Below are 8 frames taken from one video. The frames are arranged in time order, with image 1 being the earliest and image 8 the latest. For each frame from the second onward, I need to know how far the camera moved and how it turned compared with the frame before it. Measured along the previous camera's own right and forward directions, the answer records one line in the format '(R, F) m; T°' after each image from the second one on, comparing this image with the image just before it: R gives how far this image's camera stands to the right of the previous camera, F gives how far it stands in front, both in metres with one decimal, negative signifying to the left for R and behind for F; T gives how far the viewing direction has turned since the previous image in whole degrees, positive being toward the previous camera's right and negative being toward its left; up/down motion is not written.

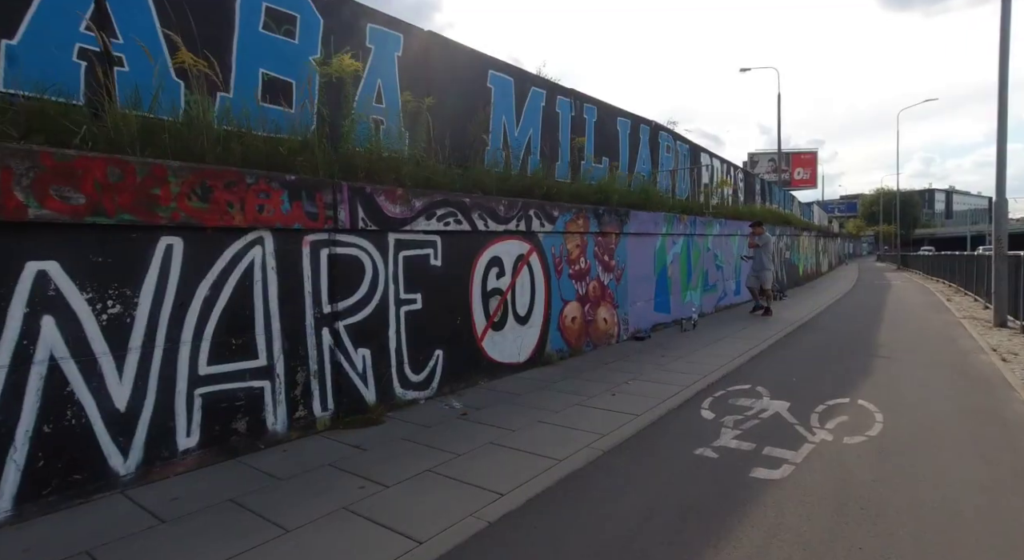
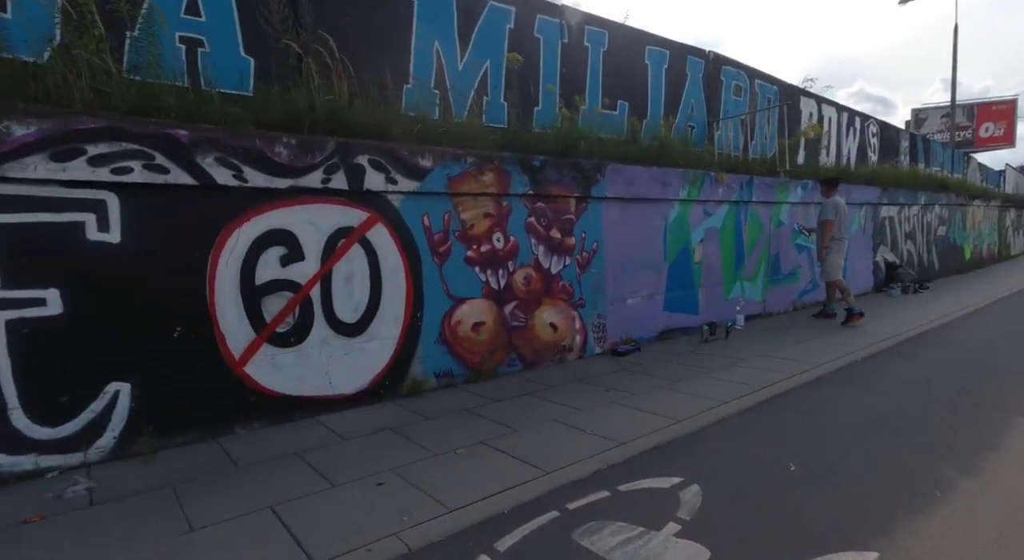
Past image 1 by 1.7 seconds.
(+2.5, +3.1) m; -14°
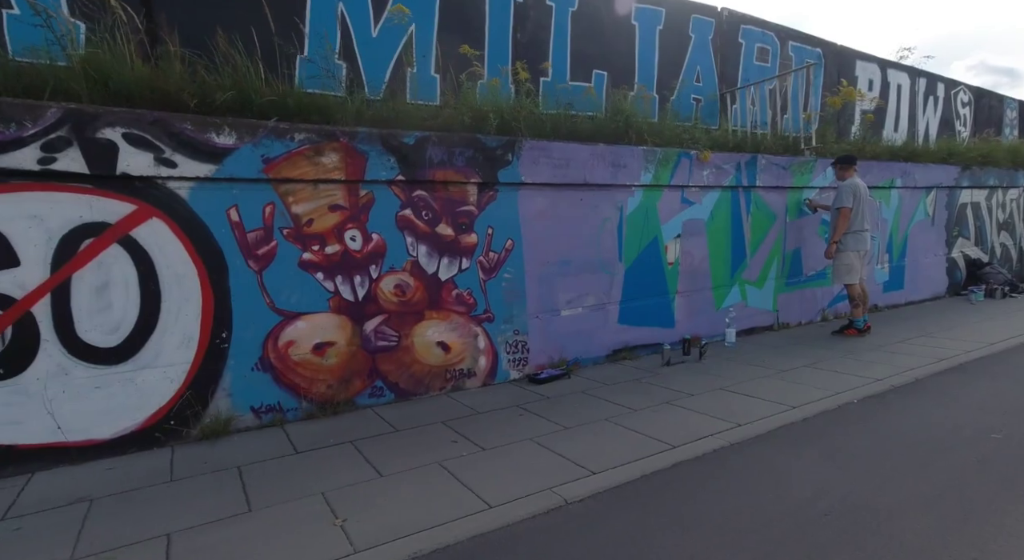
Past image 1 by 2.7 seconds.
(+1.7, +1.4) m; -8°
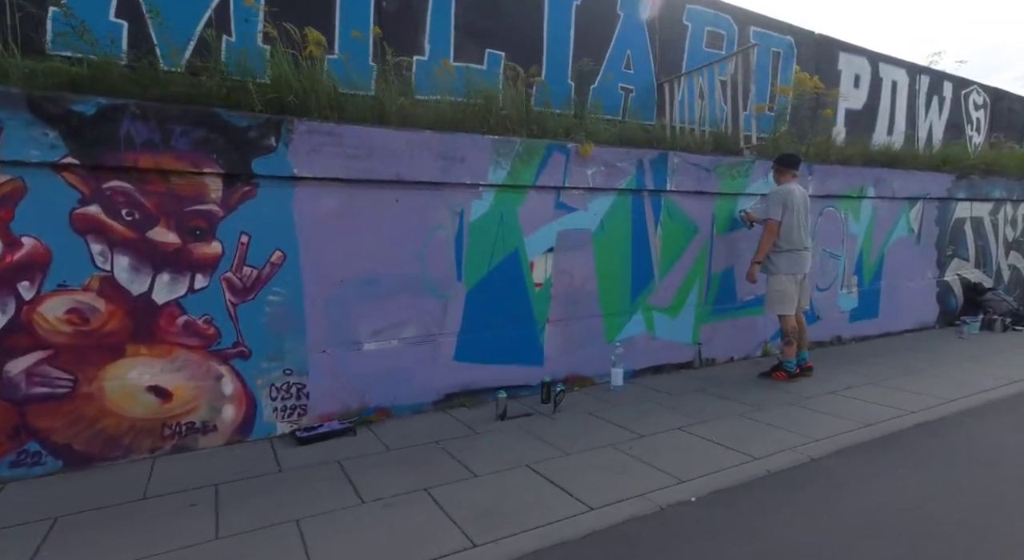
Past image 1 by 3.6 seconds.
(+1.8, +1.3) m; -2°
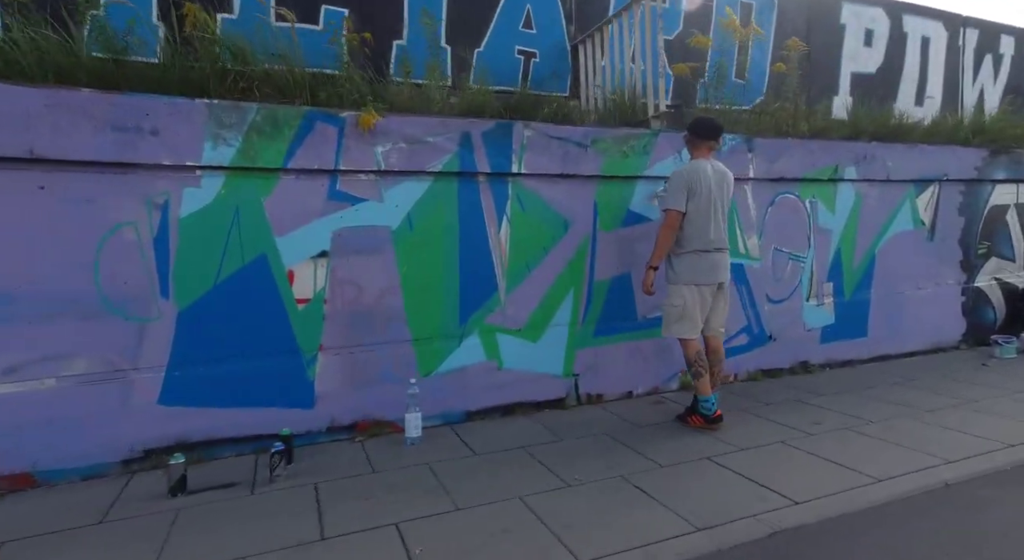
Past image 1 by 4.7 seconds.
(+2.2, +1.6) m; -6°
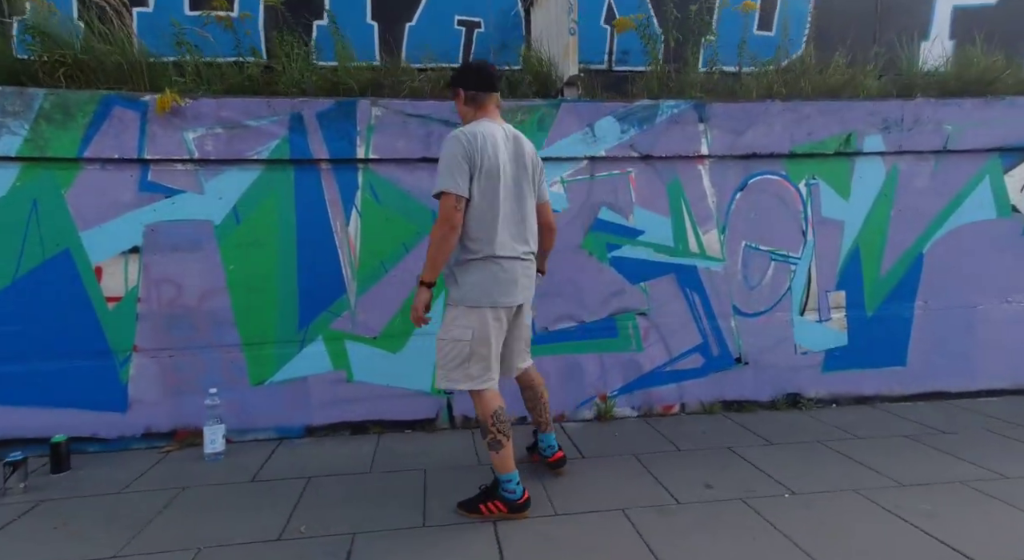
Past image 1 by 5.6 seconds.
(+2.1, +1.0) m; -15°
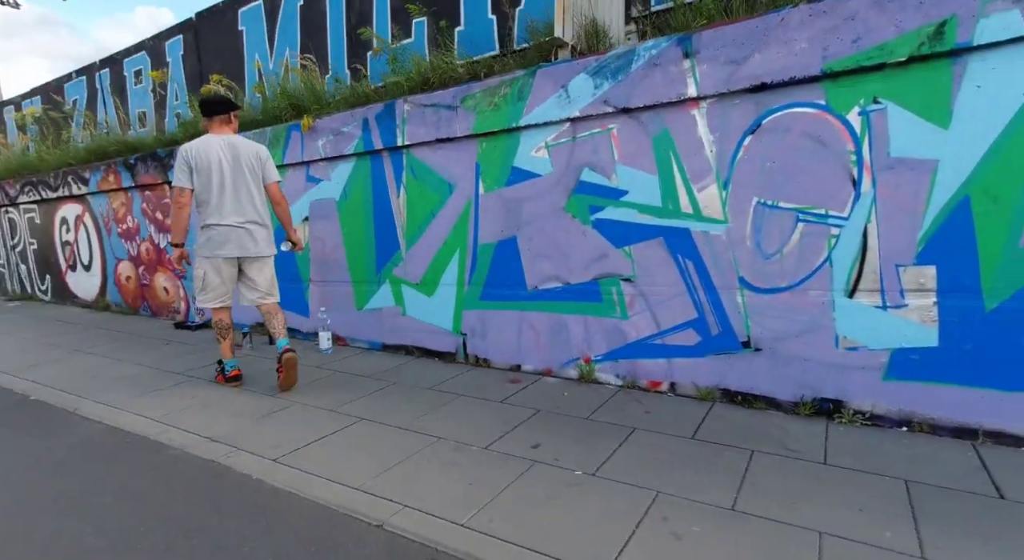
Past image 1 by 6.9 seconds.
(+3.3, +0.8) m; -43°
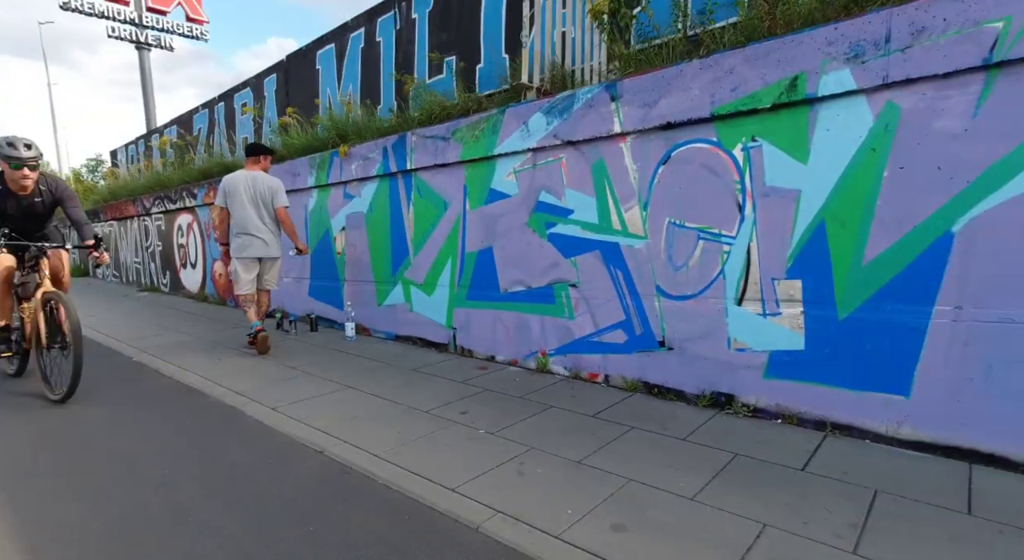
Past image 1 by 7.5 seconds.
(+1.1, -0.8) m; -9°
